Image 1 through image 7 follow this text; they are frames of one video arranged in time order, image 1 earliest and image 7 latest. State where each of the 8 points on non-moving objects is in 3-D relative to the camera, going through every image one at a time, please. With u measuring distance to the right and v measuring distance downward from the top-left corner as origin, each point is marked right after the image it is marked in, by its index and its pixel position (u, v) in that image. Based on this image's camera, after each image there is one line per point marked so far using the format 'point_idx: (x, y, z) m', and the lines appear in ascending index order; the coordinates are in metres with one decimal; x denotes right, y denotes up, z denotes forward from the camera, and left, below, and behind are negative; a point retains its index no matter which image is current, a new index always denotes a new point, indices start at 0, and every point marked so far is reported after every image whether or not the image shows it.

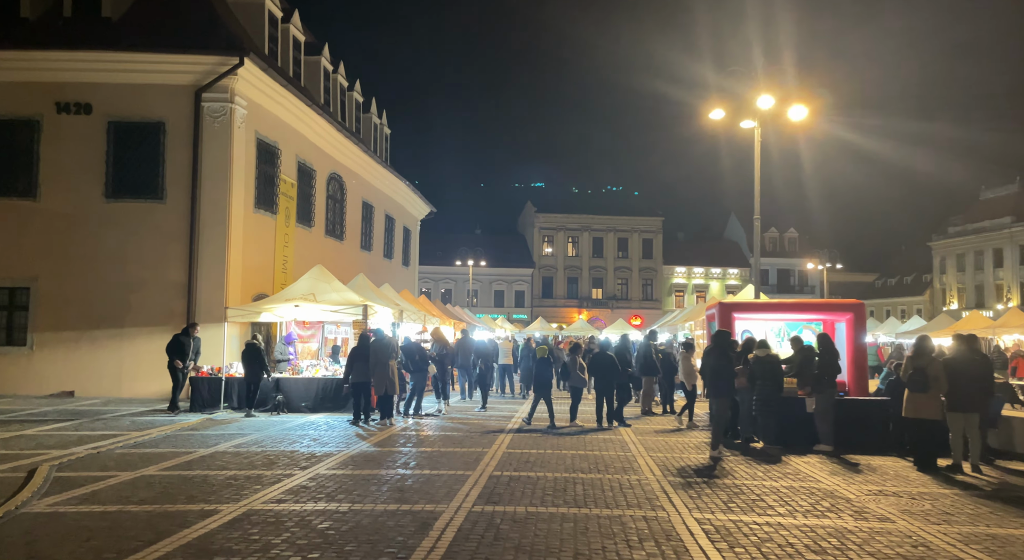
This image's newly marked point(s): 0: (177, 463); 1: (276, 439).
0: (-4.1, -2.2, +11.1) m
1: (-3.5, -2.4, +13.5) m
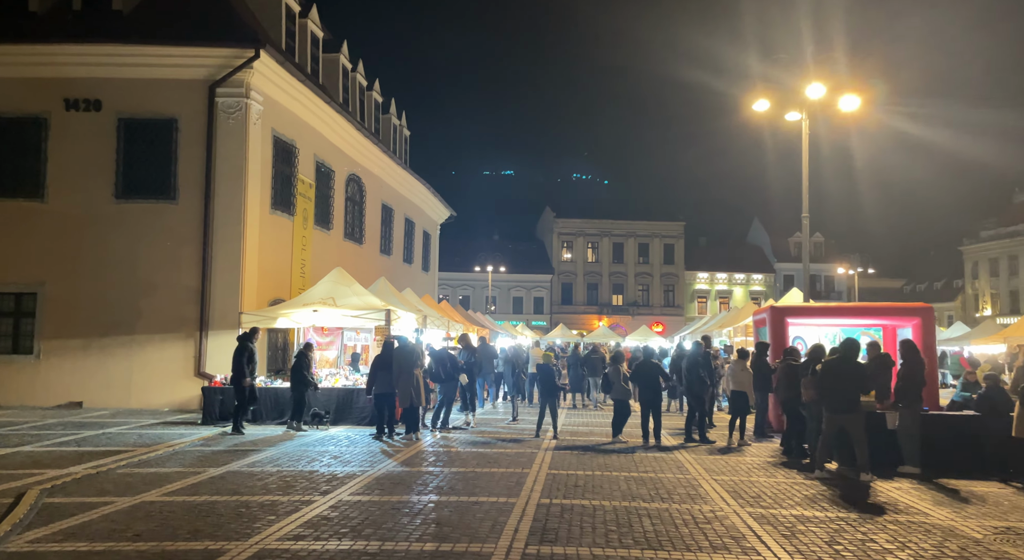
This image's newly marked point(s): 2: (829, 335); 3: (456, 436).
0: (-3.6, -2.3, +9.9) m
1: (-2.9, -2.4, +12.3) m
2: (+6.2, -1.1, +18.2) m
3: (-1.0, -2.7, +15.7) m
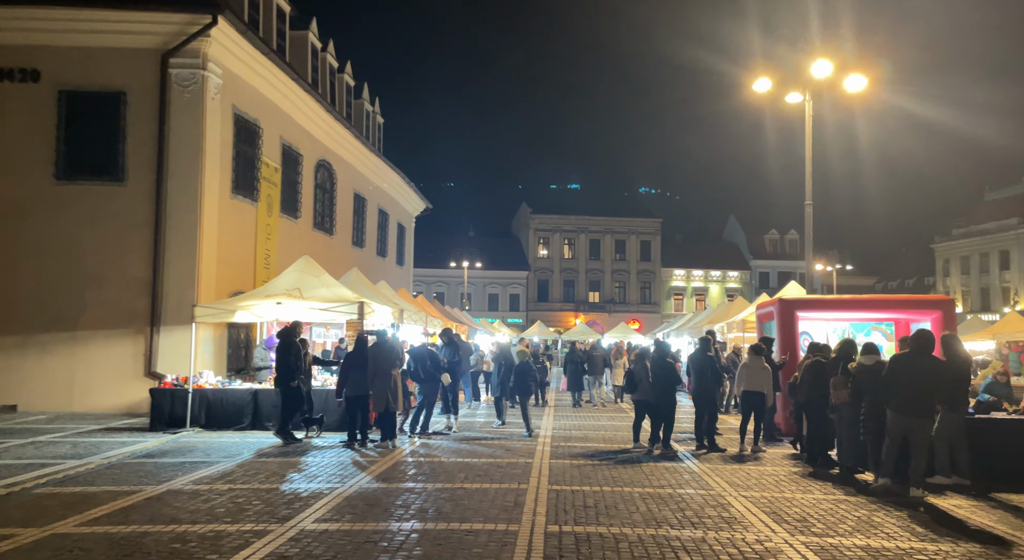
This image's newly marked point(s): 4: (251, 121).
0: (-3.6, -2.1, +8.1) m
1: (-3.0, -2.2, +10.5) m
2: (+6.0, -0.9, +16.7) m
3: (-1.2, -2.5, +14.0) m
4: (-5.7, +3.5, +19.7) m
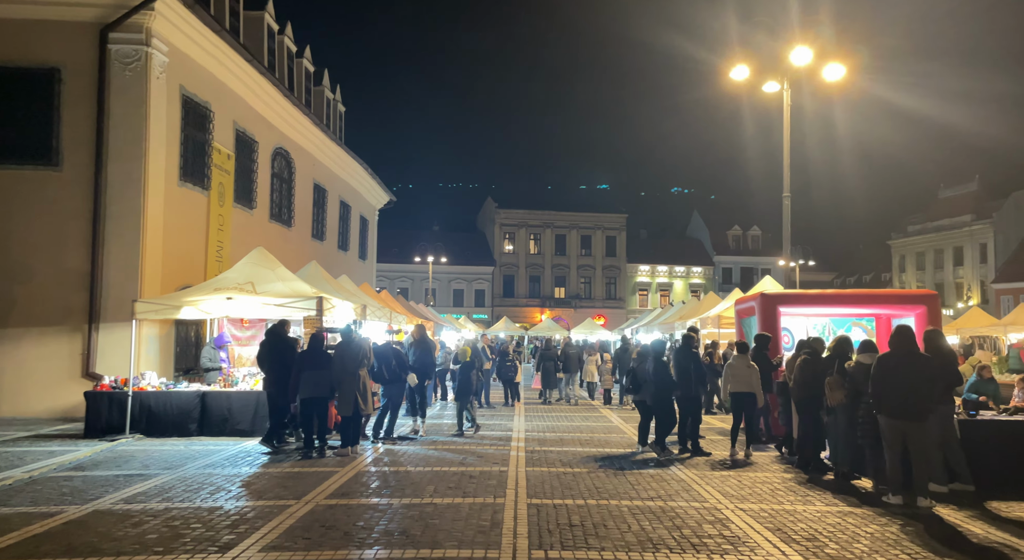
0: (-3.8, -2.0, +7.0) m
1: (-3.3, -2.1, +9.4) m
2: (+5.4, -0.8, +15.9) m
3: (-1.6, -2.4, +13.0) m
4: (-6.3, +3.6, +18.4) m
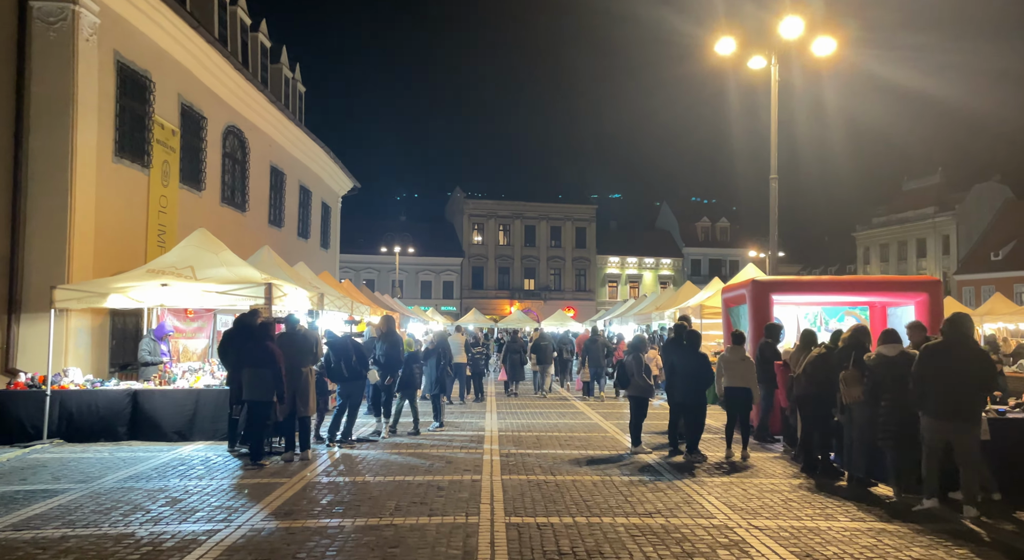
0: (-3.9, -1.8, +5.5) m
1: (-3.5, -1.9, +7.9) m
2: (+5.0, -0.5, +14.7) m
3: (-1.9, -2.2, +11.5) m
4: (-6.9, +3.8, +16.8) m
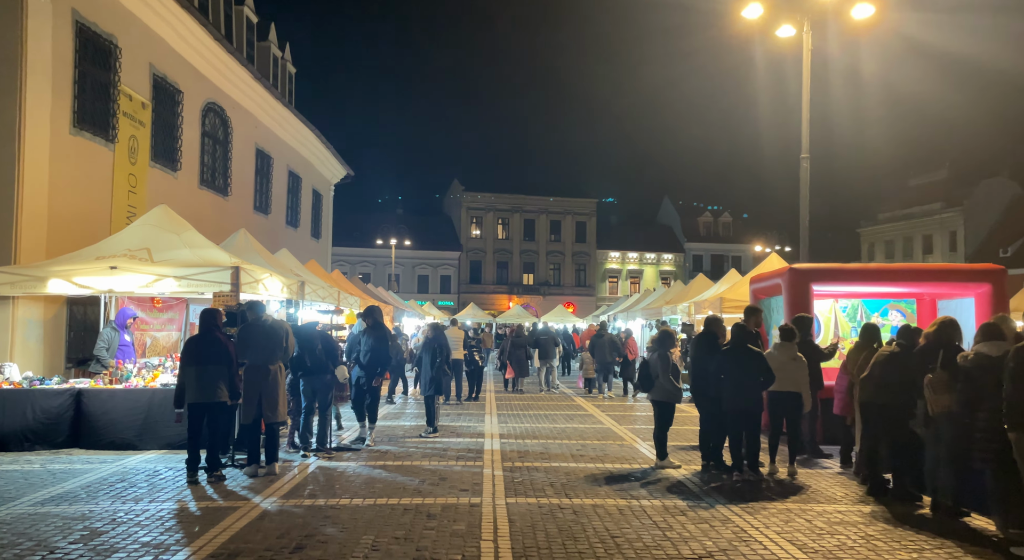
0: (-3.9, -1.7, +3.8) m
1: (-3.5, -1.8, +6.2) m
2: (+5.0, -0.4, +13.0) m
3: (-1.9, -2.0, +9.8) m
4: (-6.8, +4.1, +15.0) m
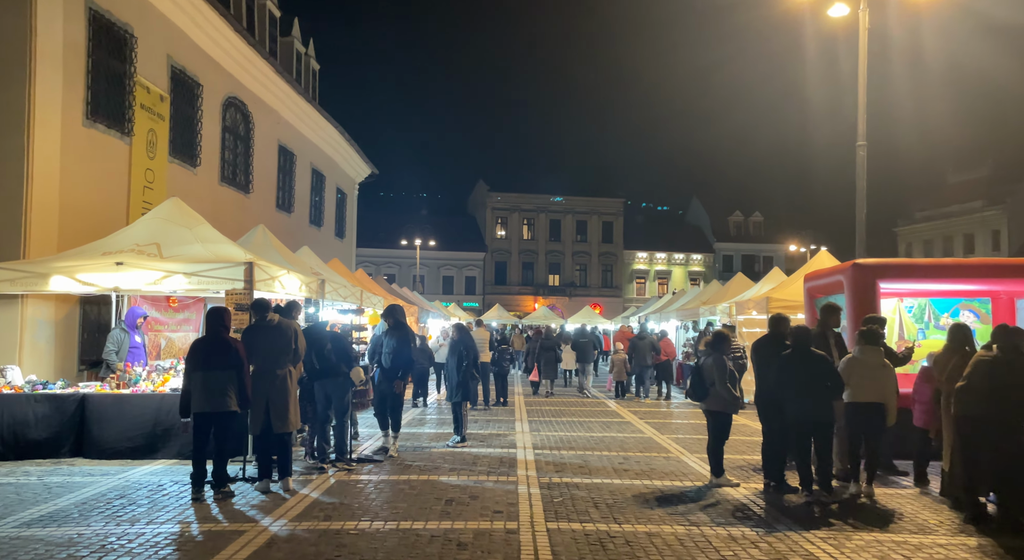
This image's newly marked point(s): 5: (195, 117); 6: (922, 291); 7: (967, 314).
0: (-3.6, -1.6, +2.9) m
1: (-3.2, -1.7, +5.3) m
2: (+5.5, -0.4, +12.0) m
3: (-1.5, -2.0, +8.9) m
4: (-6.3, +4.1, +14.3) m
5: (-6.3, +3.2, +17.8) m
6: (+5.3, -0.1, +11.7) m
7: (+6.1, -0.4, +11.8) m
